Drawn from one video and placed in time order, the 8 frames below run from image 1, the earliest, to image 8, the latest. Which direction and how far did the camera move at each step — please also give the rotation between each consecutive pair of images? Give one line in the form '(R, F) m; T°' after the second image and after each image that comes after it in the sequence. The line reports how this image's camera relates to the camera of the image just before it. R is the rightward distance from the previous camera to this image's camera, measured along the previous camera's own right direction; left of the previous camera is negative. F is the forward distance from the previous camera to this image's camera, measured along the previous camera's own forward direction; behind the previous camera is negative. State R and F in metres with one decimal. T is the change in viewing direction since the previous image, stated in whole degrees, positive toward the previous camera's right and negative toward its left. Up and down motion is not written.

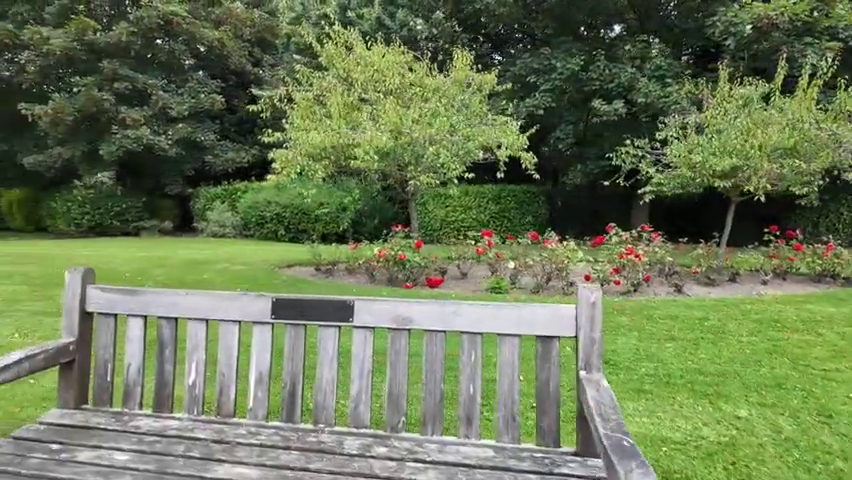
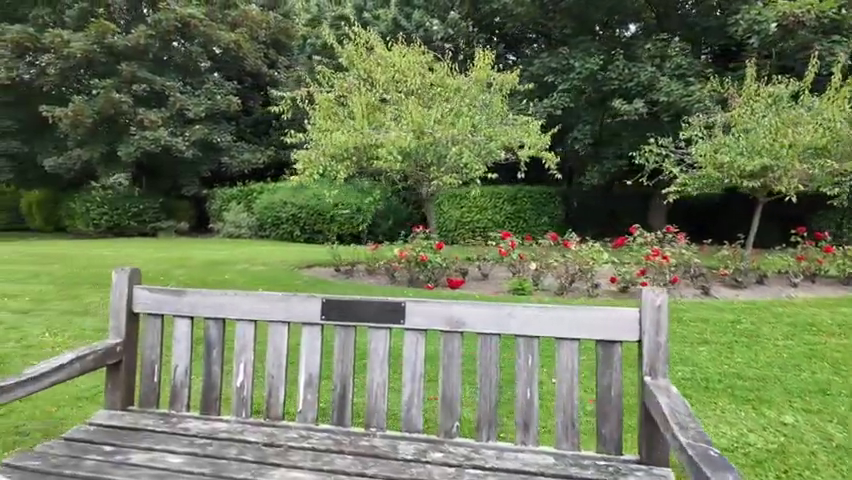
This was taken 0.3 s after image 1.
(-0.2, 0.0) m; -1°
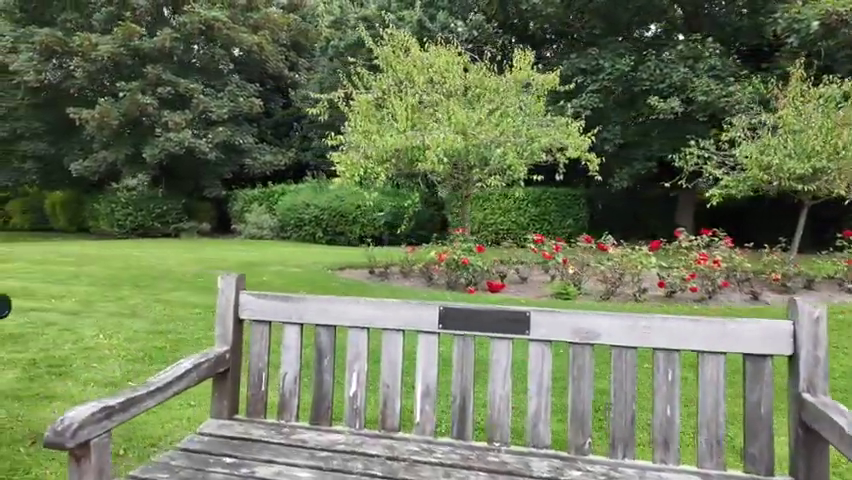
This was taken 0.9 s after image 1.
(-0.5, +0.1) m; -1°
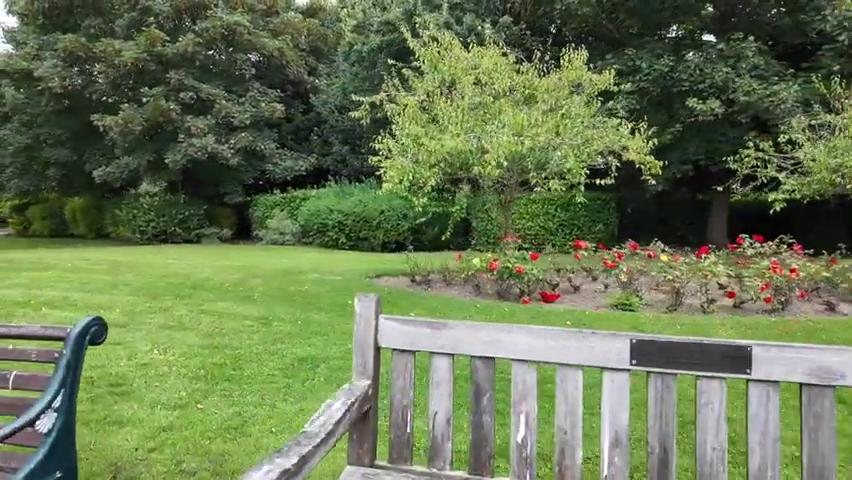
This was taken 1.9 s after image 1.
(-0.7, +0.4) m; -1°
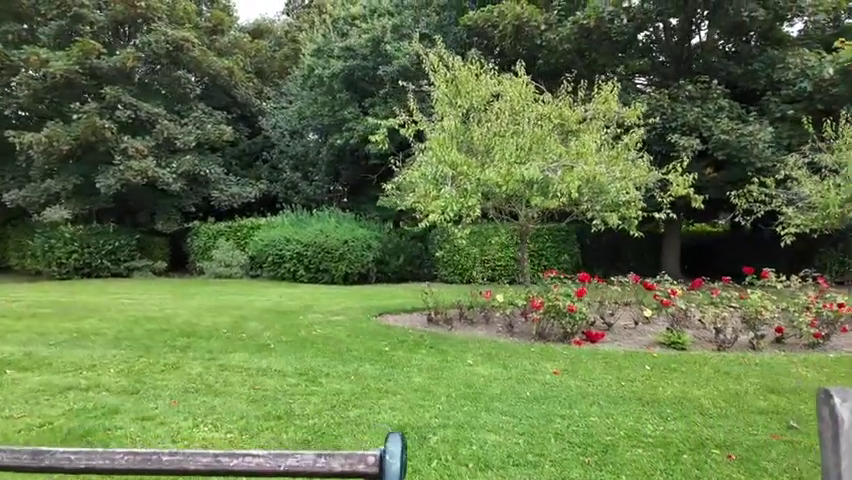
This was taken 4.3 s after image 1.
(-1.8, +0.9) m; +9°
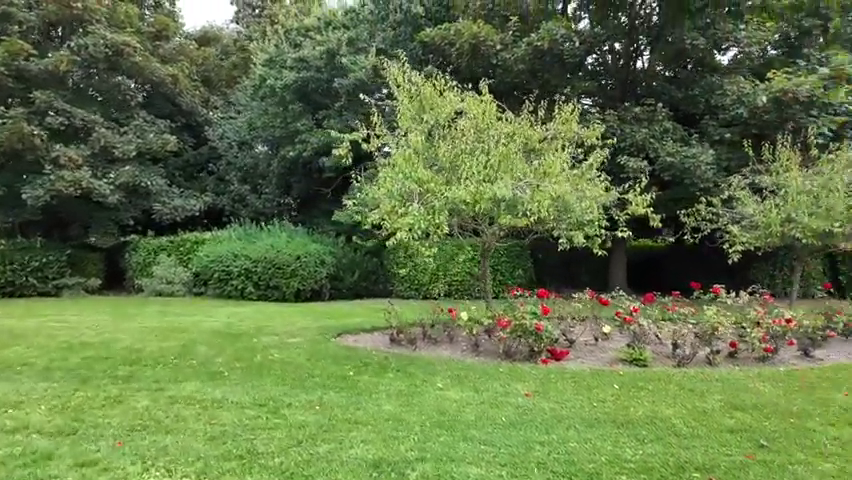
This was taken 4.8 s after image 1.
(-0.2, +0.2) m; +6°
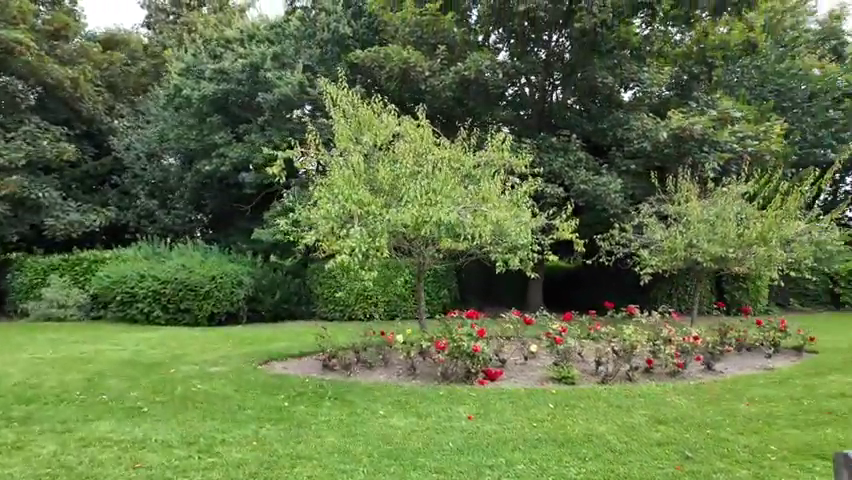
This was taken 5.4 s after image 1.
(-0.3, 0.0) m; +9°
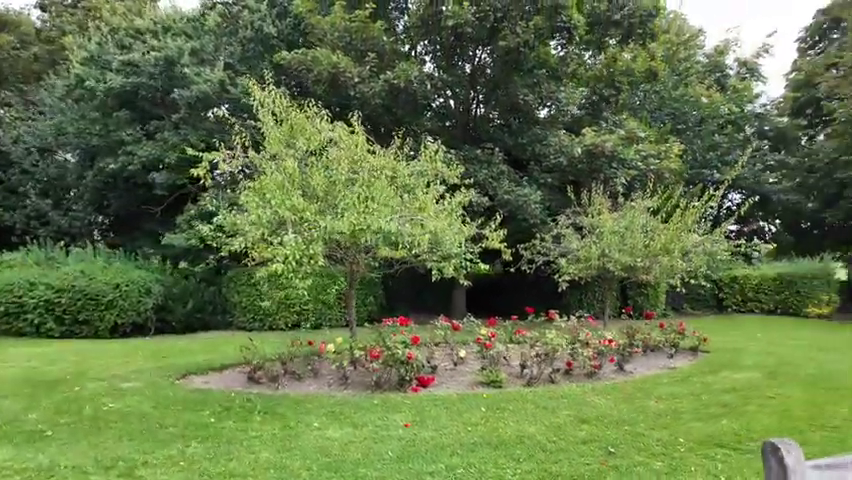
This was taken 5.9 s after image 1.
(-0.2, 0.0) m; +9°
